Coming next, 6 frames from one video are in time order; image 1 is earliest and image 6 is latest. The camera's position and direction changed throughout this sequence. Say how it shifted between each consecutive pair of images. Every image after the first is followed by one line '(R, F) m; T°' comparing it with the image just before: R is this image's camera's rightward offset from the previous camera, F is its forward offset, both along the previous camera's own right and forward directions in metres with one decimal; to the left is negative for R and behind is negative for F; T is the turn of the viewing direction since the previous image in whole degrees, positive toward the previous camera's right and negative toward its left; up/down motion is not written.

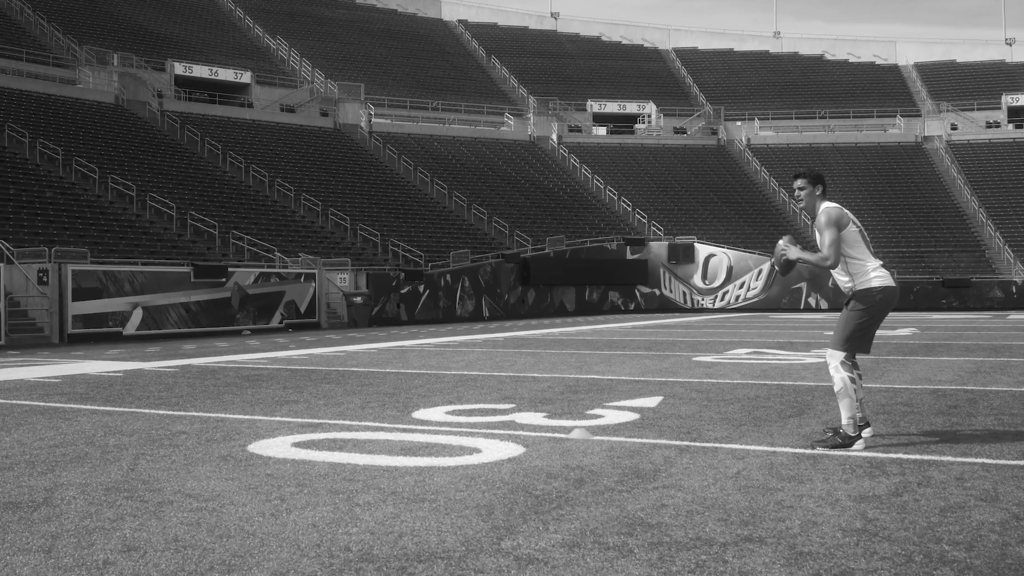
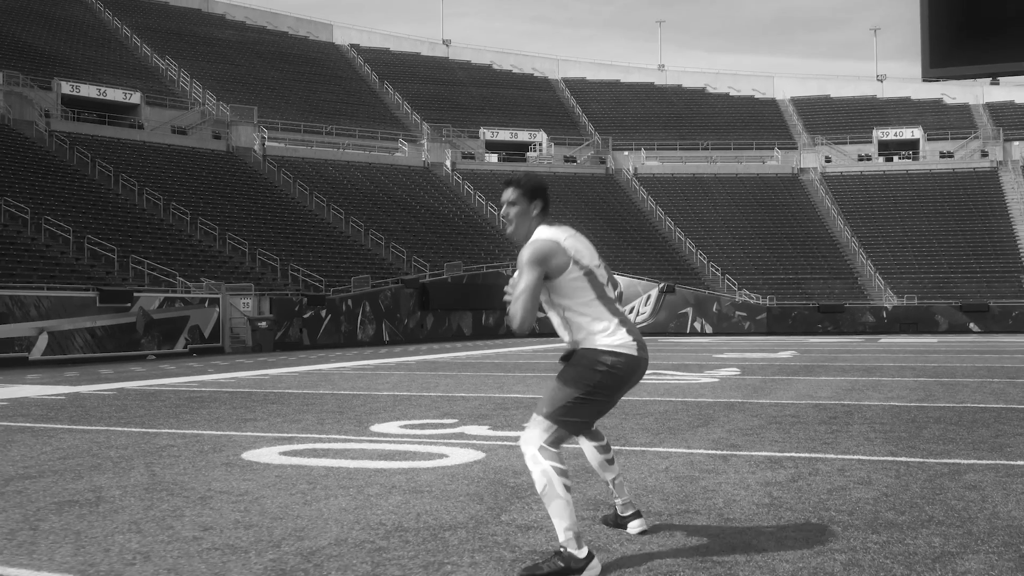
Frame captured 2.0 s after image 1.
(-0.3, -0.6) m; +6°
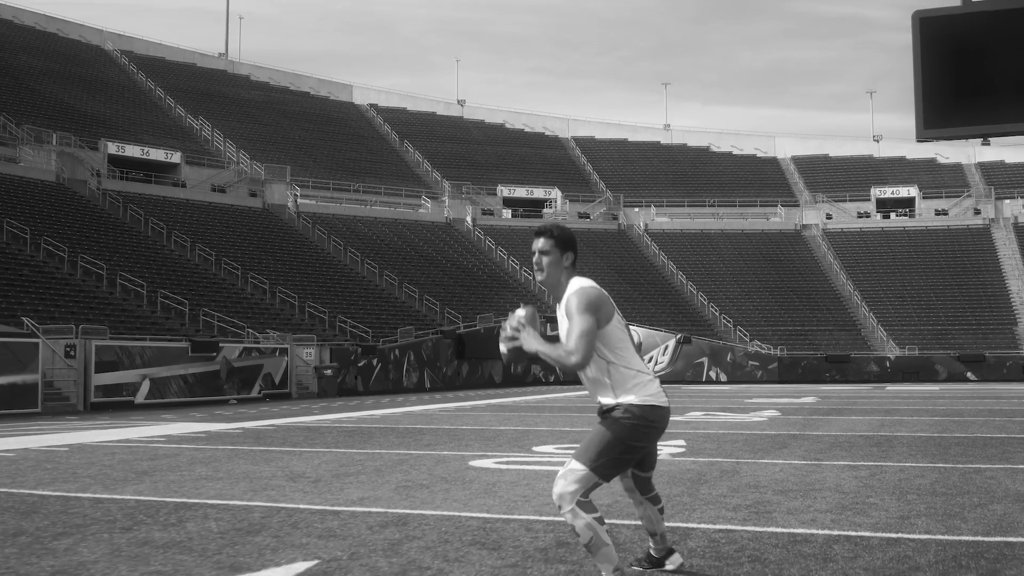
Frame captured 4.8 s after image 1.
(-0.9, -1.8) m; 0°
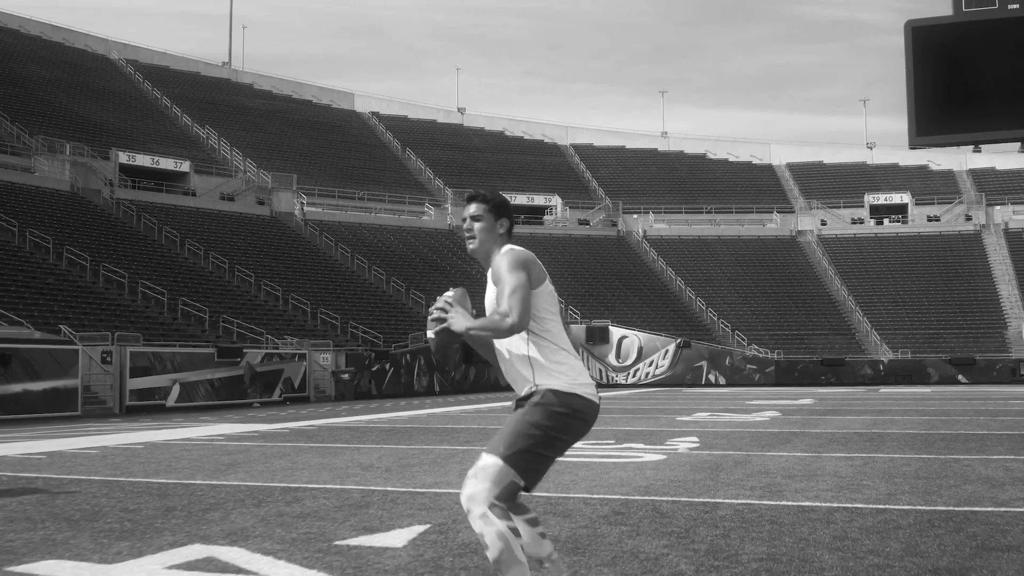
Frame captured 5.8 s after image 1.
(-0.3, -0.9) m; 0°
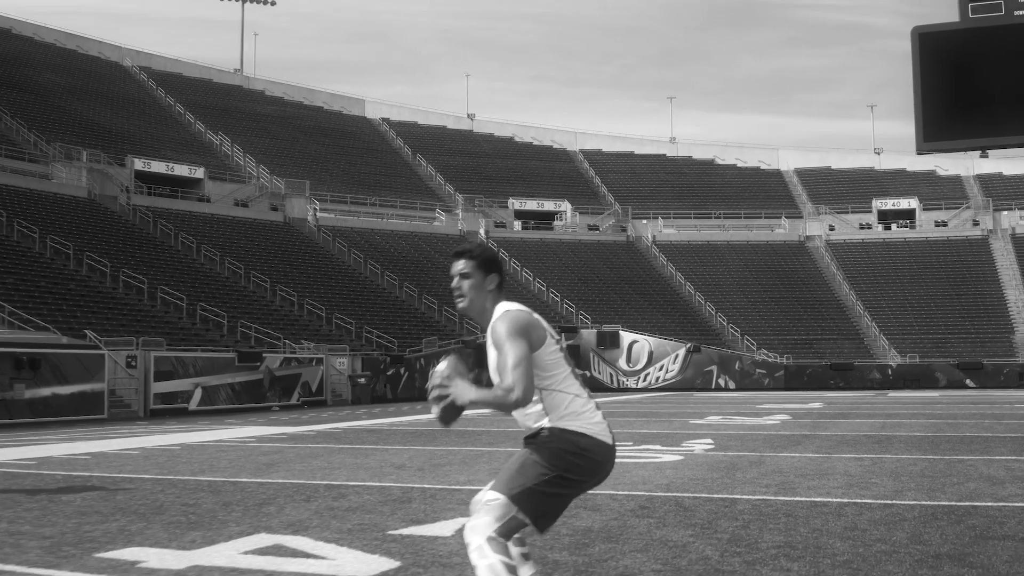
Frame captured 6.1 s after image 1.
(-0.1, -0.4) m; 0°
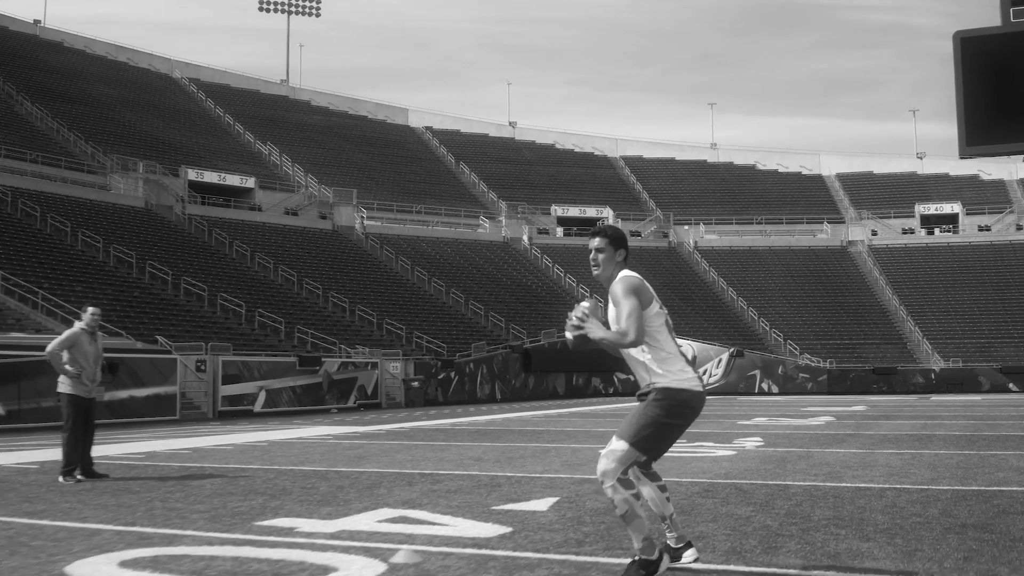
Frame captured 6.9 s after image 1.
(-0.2, -0.7) m; -2°
